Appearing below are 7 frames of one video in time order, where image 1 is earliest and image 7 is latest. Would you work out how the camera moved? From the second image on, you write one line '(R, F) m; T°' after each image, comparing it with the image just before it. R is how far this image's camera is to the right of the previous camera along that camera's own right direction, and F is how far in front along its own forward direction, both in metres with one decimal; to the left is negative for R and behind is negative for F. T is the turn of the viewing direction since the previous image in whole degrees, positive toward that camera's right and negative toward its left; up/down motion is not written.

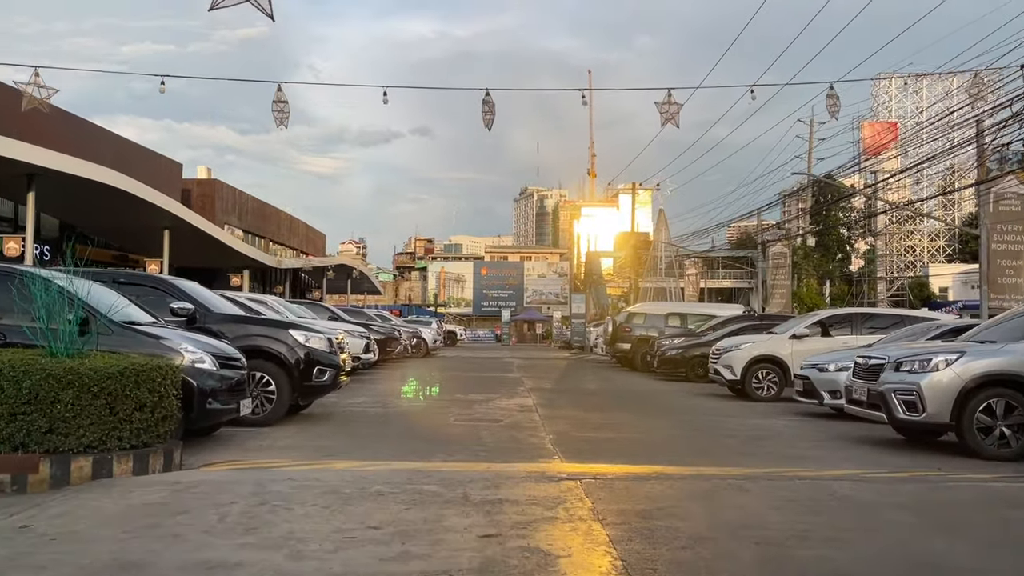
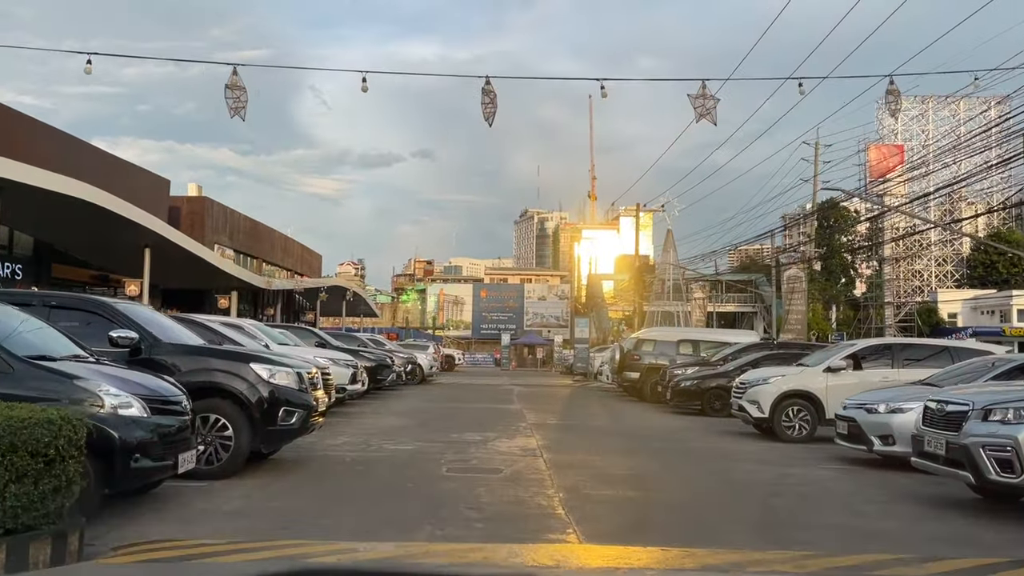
(0.0, +1.5) m; 0°
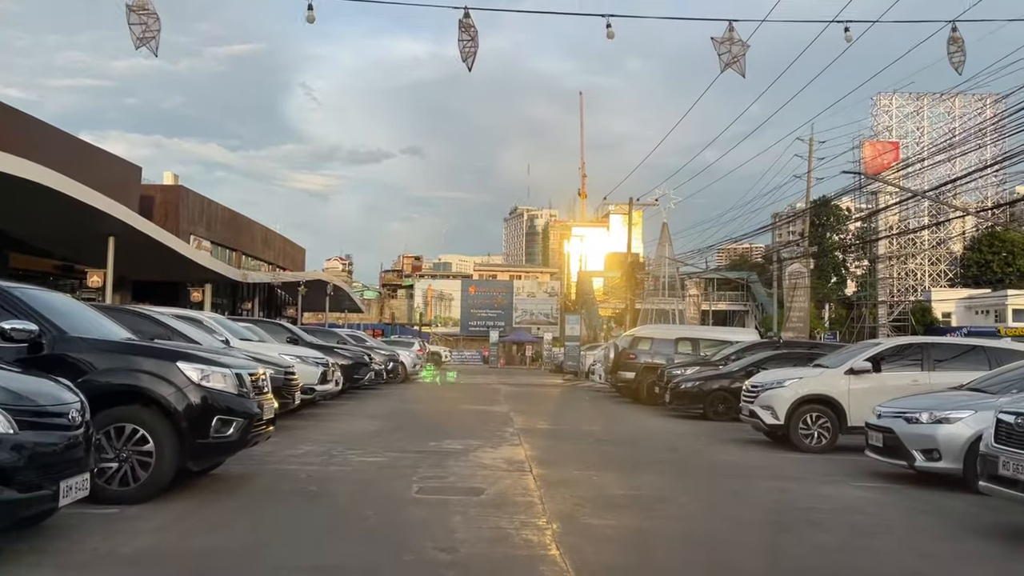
(0.0, +1.5) m; +1°
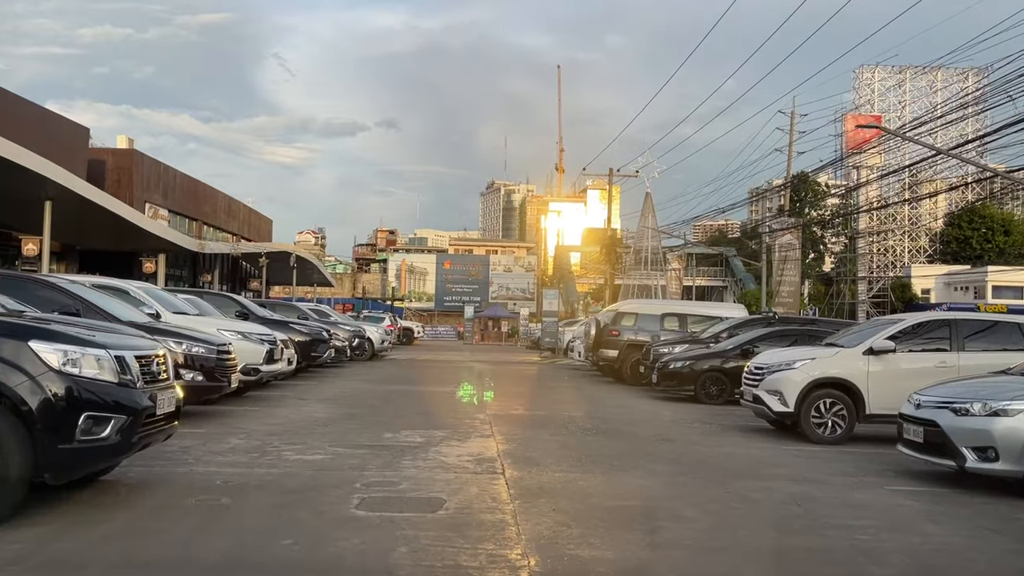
(+0.1, +1.7) m; +2°
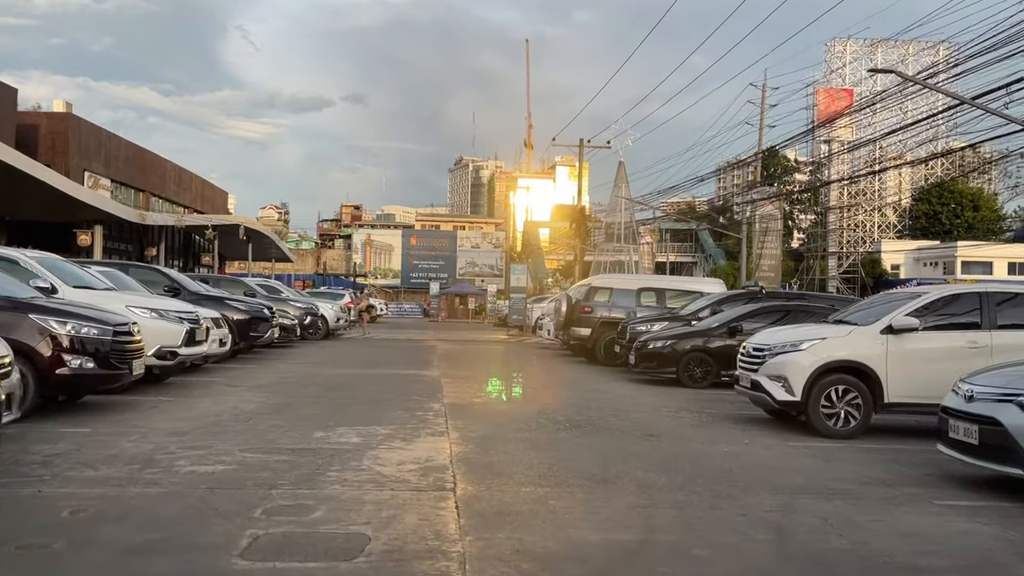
(+0.1, +1.7) m; +2°
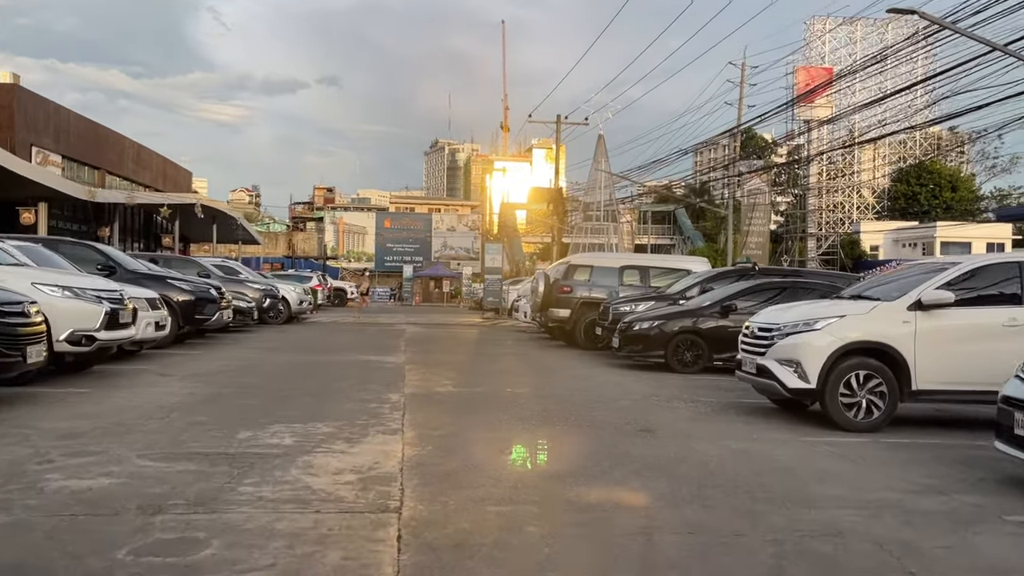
(+0.1, +1.4) m; +2°
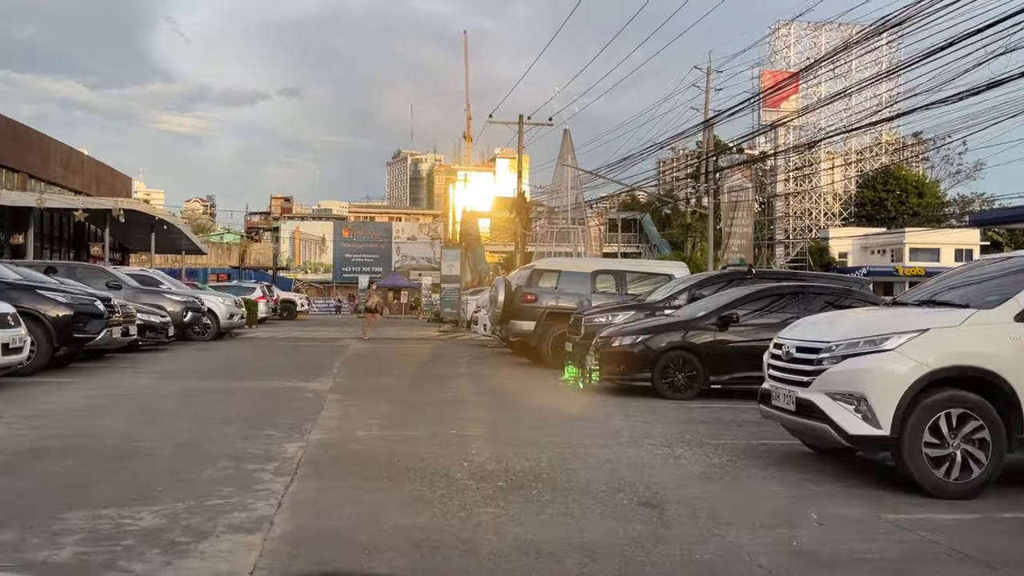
(+0.2, +2.5) m; +2°
